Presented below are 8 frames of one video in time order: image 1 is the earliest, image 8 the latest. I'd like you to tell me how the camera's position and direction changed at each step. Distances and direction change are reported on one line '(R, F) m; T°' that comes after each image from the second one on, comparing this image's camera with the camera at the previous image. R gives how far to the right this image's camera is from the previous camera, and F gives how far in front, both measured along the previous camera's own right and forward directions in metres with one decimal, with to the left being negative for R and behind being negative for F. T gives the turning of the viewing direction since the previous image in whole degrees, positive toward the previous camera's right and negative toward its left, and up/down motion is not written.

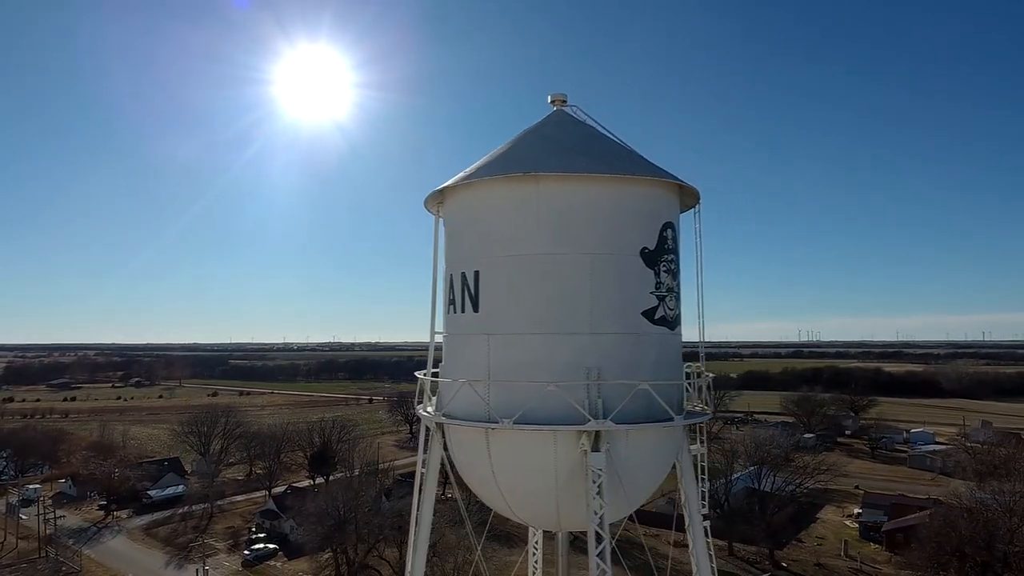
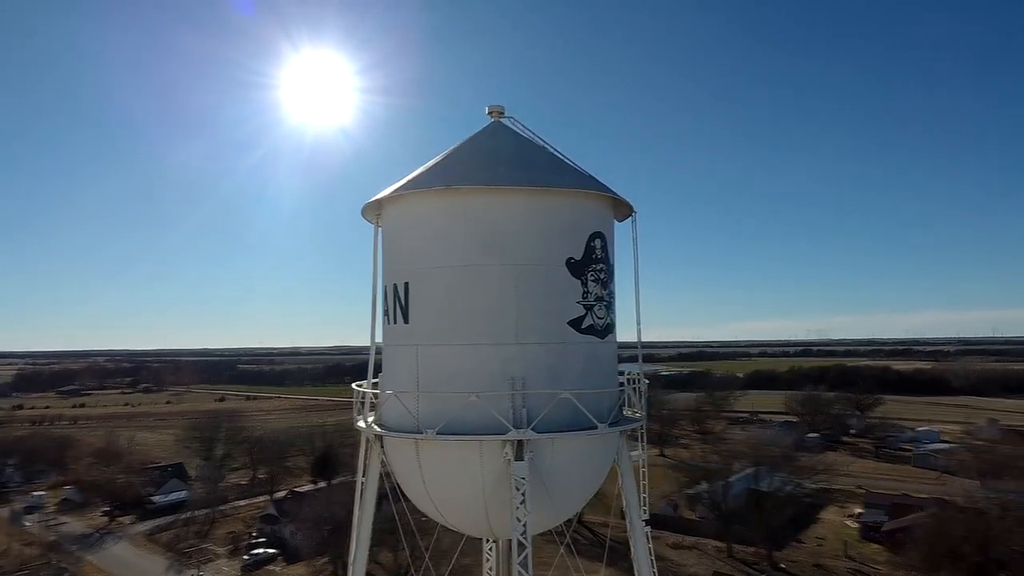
(+0.7, -0.1) m; -1°
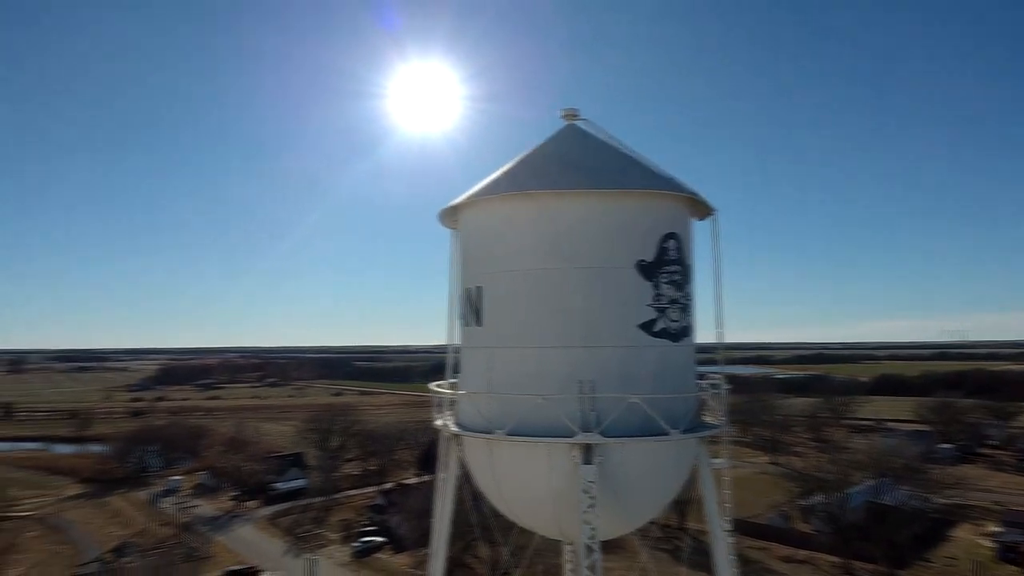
(+0.3, 0.0) m; -9°
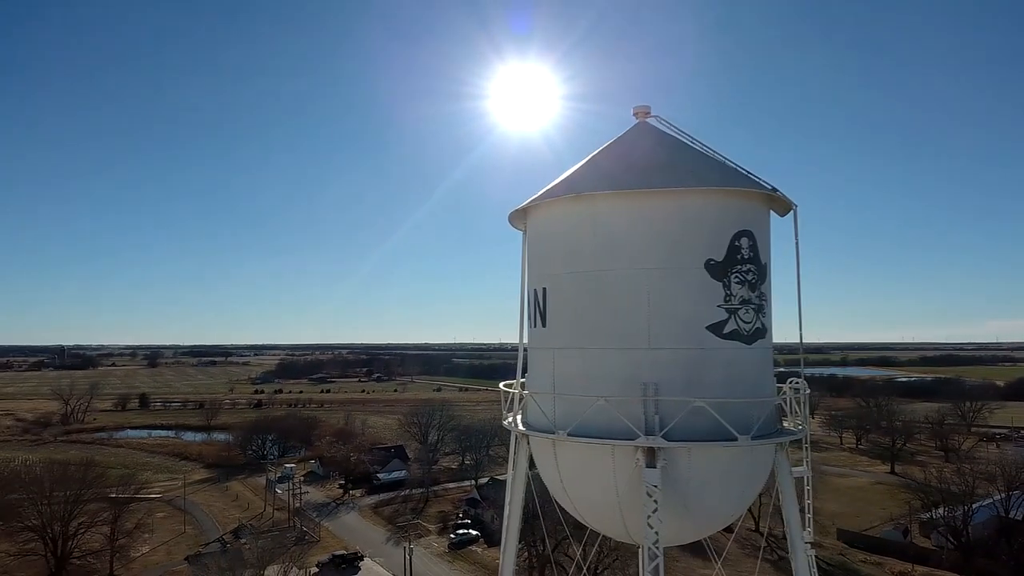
(+0.3, 0.0) m; -9°
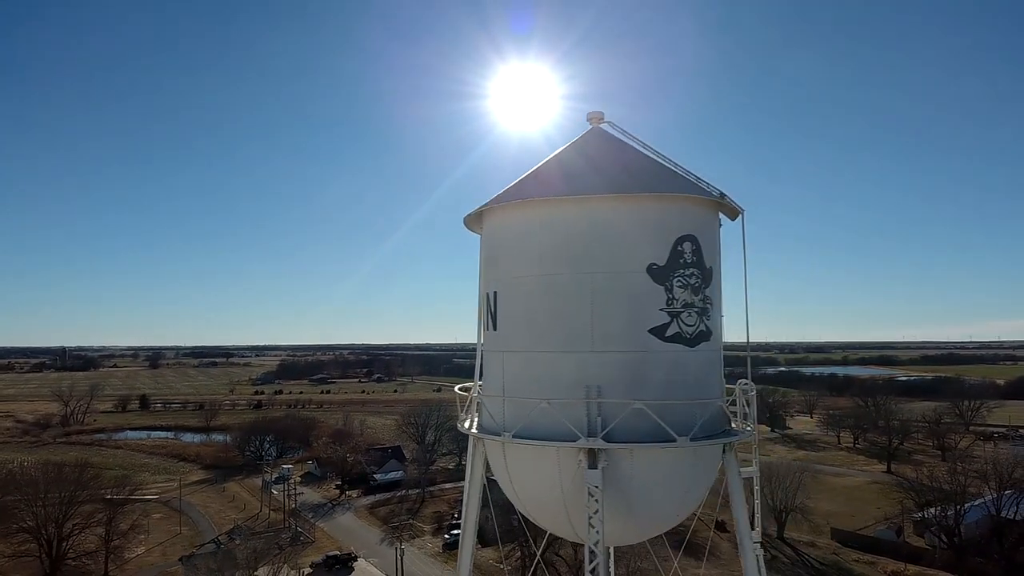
(+0.5, -0.1) m; 0°
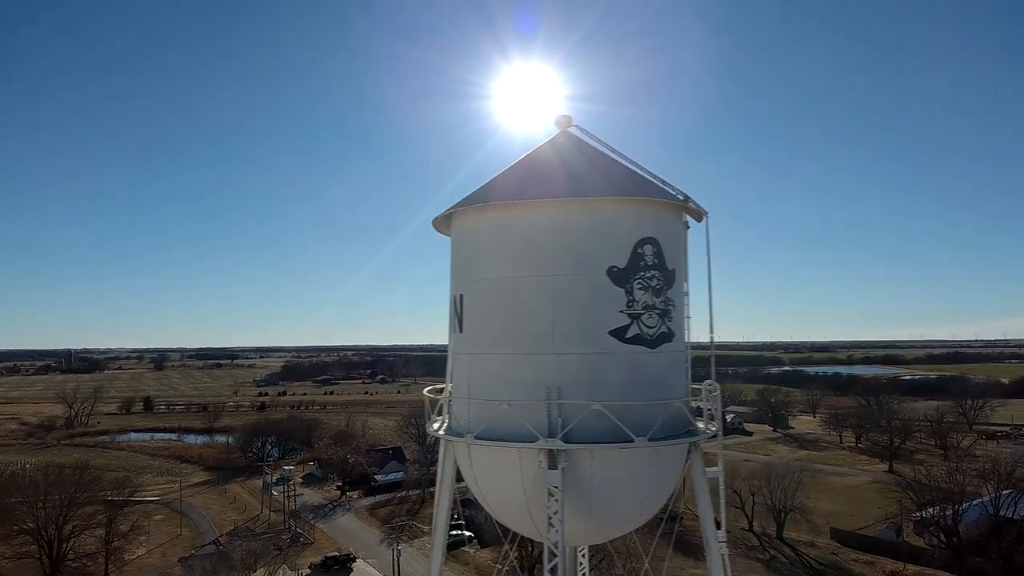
(+0.4, -0.1) m; 0°
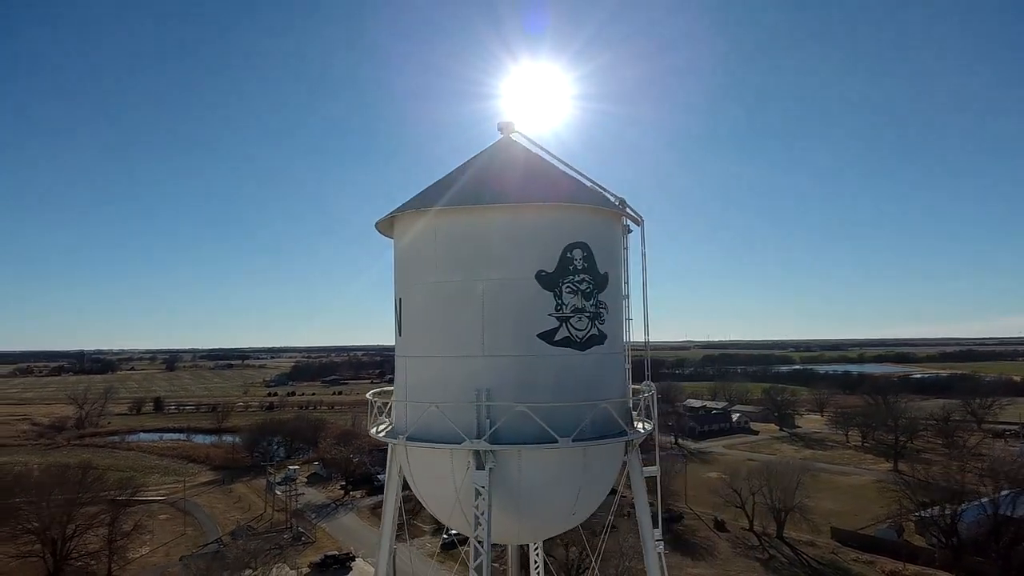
(+0.7, -0.1) m; -1°
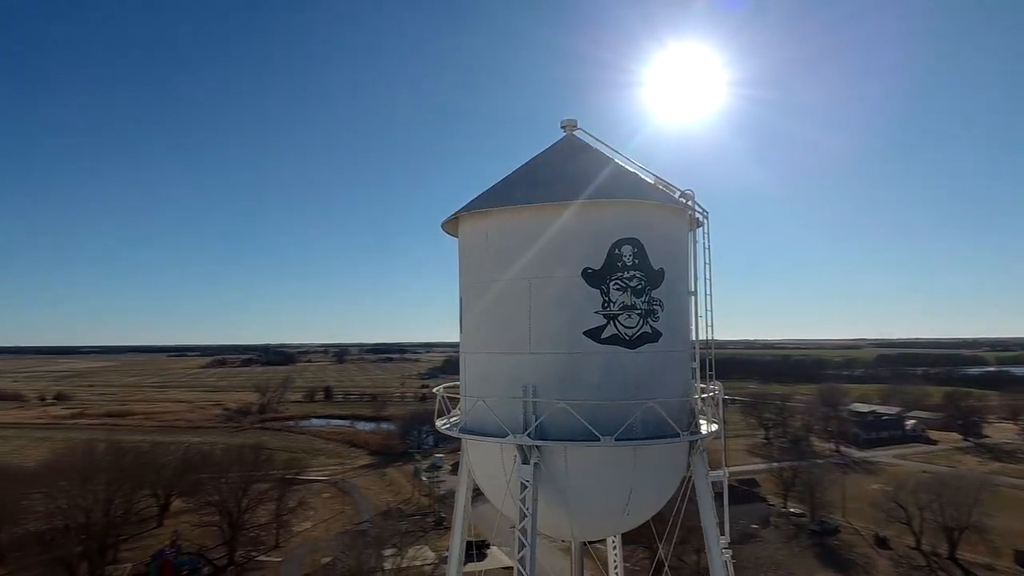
(+0.8, 0.0) m; -13°
